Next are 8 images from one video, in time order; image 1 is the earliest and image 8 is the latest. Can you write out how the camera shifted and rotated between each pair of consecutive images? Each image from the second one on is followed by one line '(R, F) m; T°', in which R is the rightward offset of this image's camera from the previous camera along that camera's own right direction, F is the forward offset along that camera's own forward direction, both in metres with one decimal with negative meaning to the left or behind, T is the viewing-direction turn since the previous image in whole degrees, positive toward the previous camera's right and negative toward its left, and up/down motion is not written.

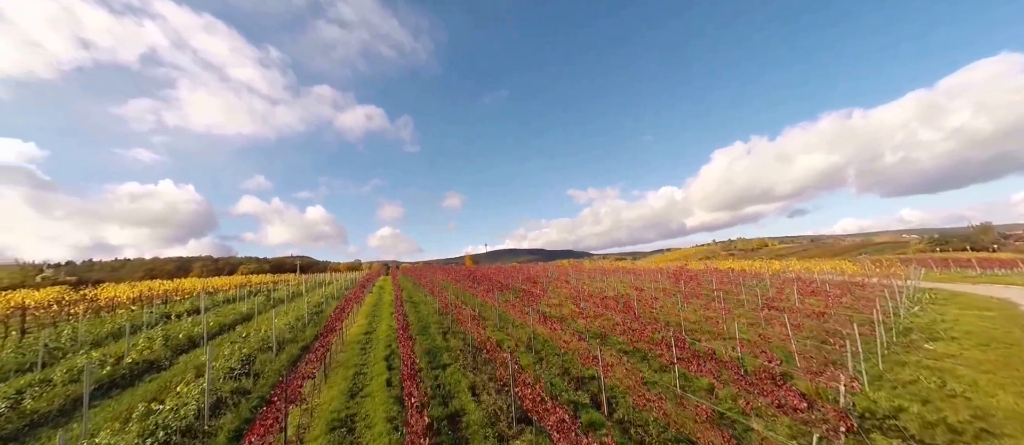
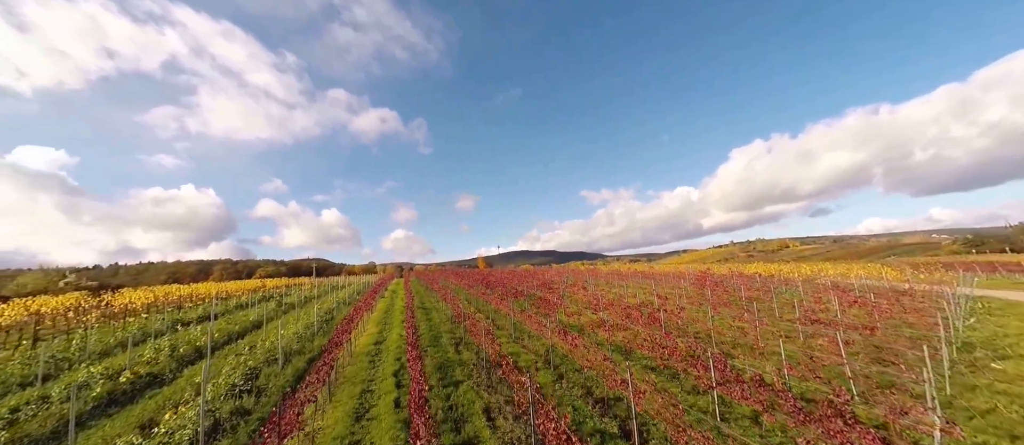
(-0.2, +1.0) m; -2°
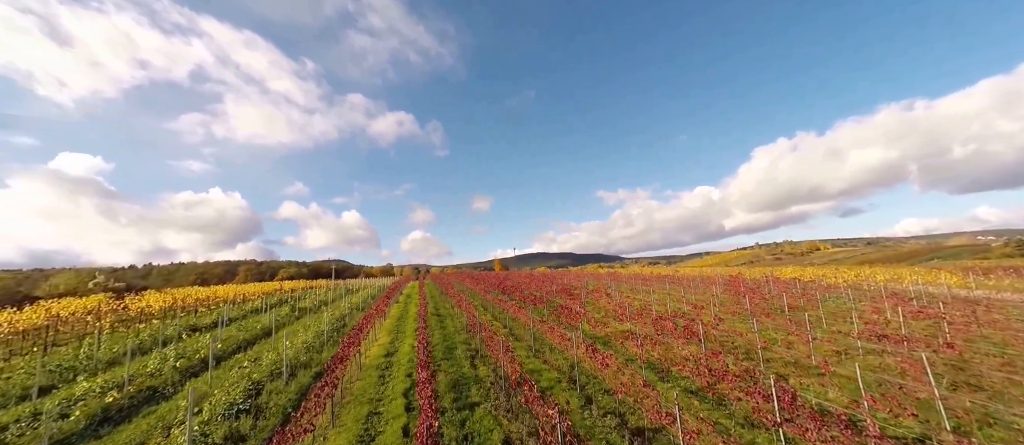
(-0.3, +1.4) m; -3°
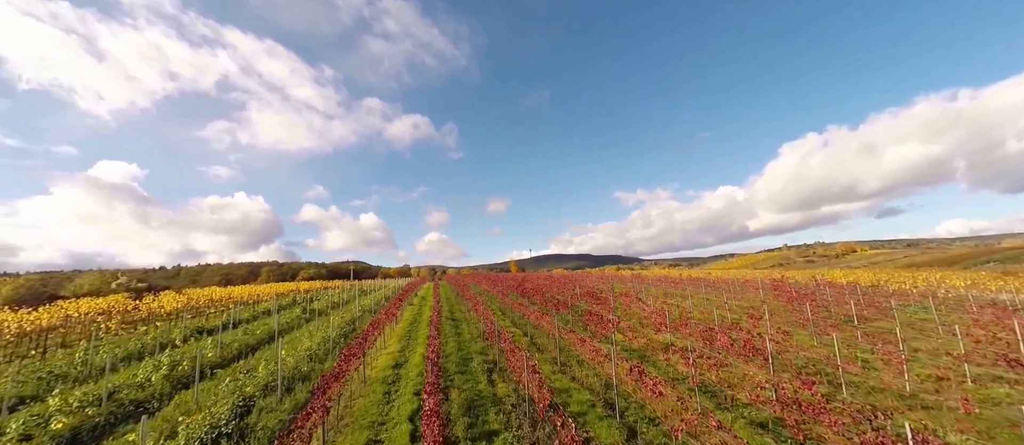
(-0.4, +2.0) m; -3°
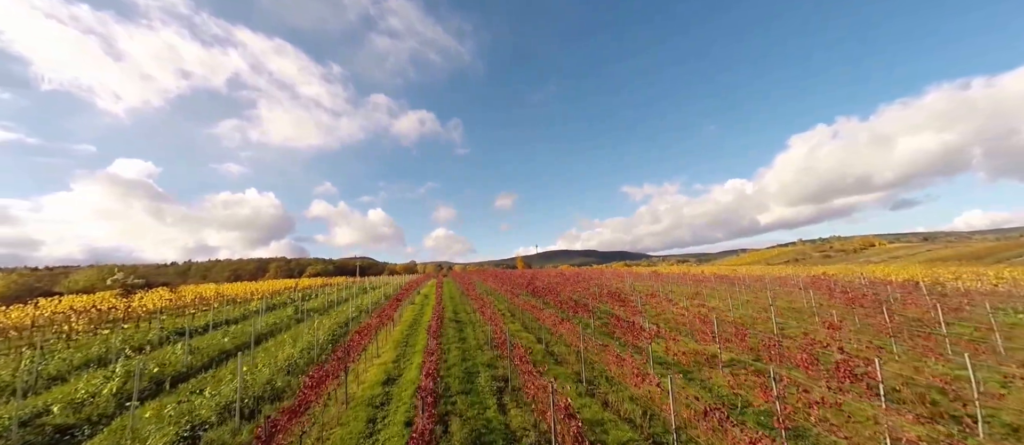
(-0.3, +2.6) m; -1°
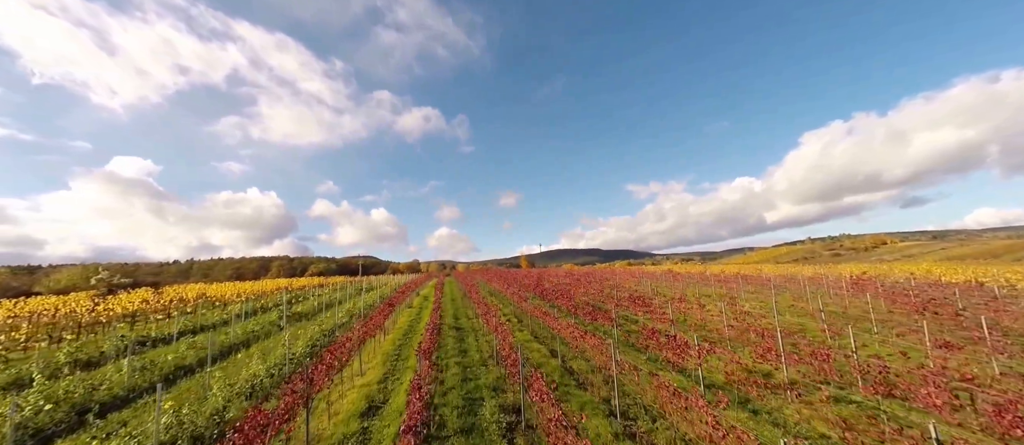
(-0.3, +2.5) m; -1°
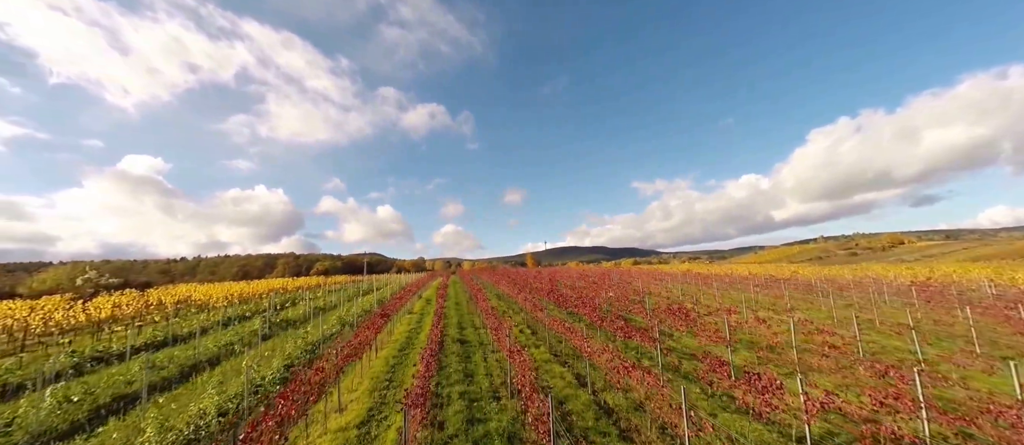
(-0.4, +2.7) m; -1°
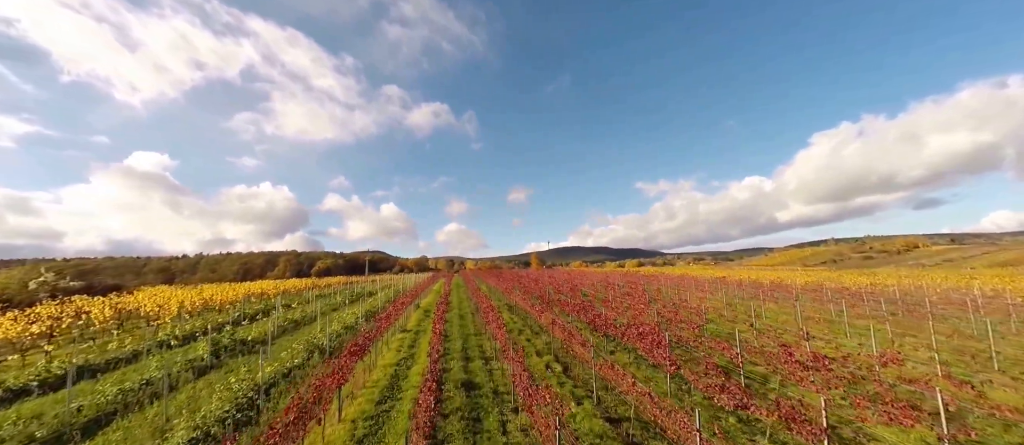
(-0.9, +4.8) m; -1°
